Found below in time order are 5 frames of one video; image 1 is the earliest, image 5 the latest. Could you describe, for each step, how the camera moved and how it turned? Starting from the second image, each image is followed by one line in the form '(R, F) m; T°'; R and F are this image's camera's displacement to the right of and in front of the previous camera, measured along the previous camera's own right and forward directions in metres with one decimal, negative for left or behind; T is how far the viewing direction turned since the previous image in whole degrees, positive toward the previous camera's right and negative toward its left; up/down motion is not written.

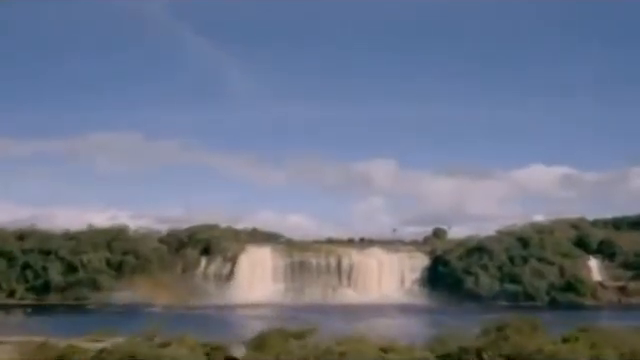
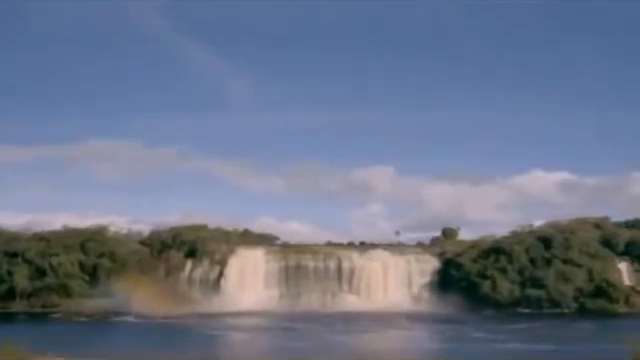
(0.0, +2.3) m; 0°
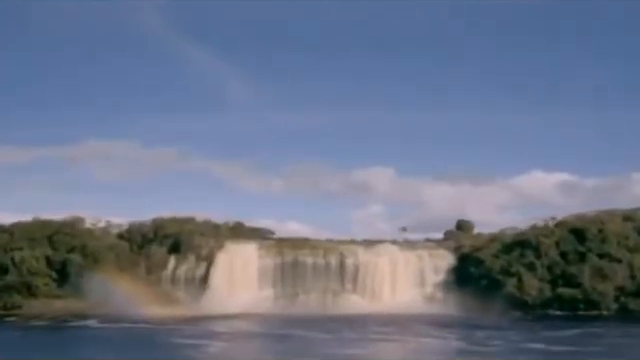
(0.0, +2.4) m; 0°
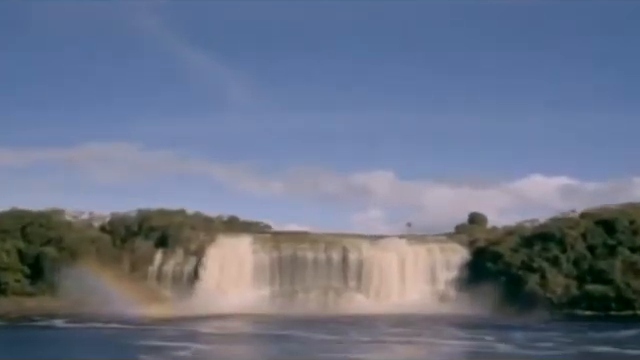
(0.0, +1.7) m; 0°
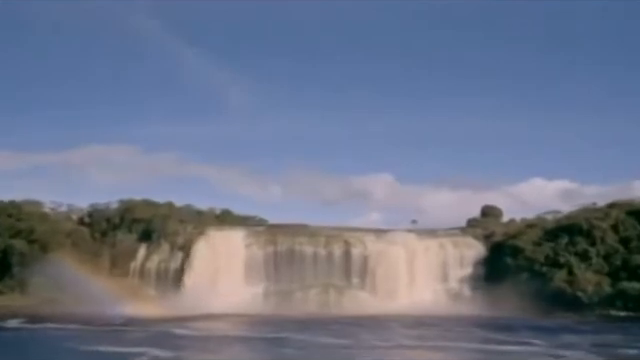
(0.0, +1.6) m; 0°
